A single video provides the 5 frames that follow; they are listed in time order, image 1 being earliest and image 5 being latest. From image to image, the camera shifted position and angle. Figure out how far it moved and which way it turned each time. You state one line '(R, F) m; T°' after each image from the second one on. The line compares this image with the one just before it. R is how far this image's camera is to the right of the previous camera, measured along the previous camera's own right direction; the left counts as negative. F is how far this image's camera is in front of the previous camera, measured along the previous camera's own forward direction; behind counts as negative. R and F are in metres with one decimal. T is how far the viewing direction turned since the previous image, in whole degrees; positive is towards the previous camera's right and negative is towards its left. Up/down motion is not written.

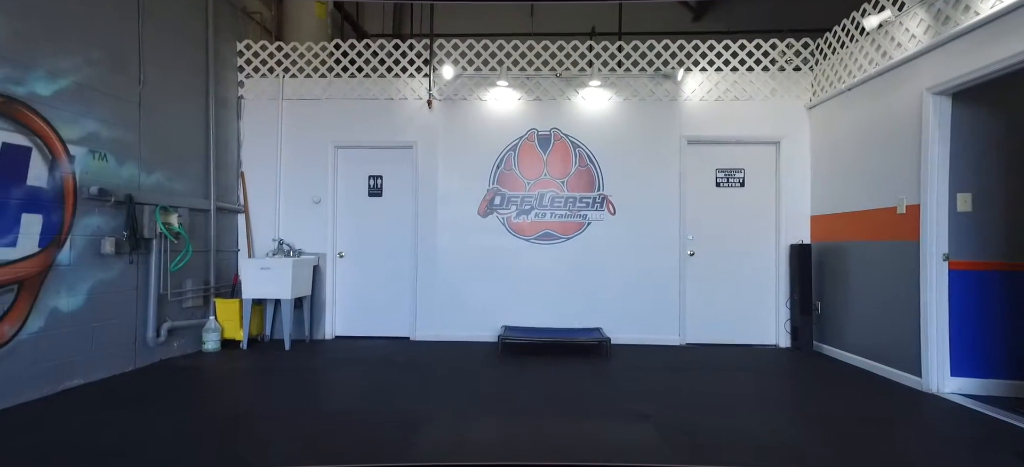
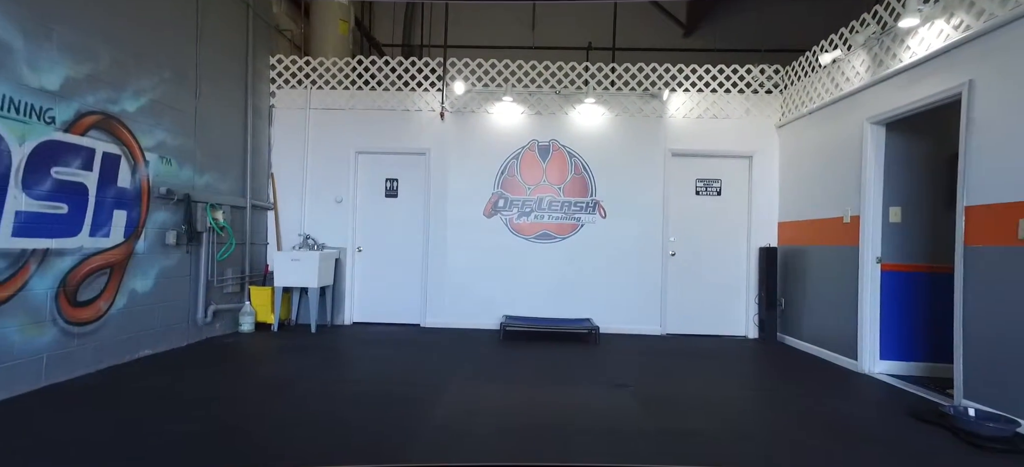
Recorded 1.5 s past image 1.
(-0.1, -0.6) m; +1°
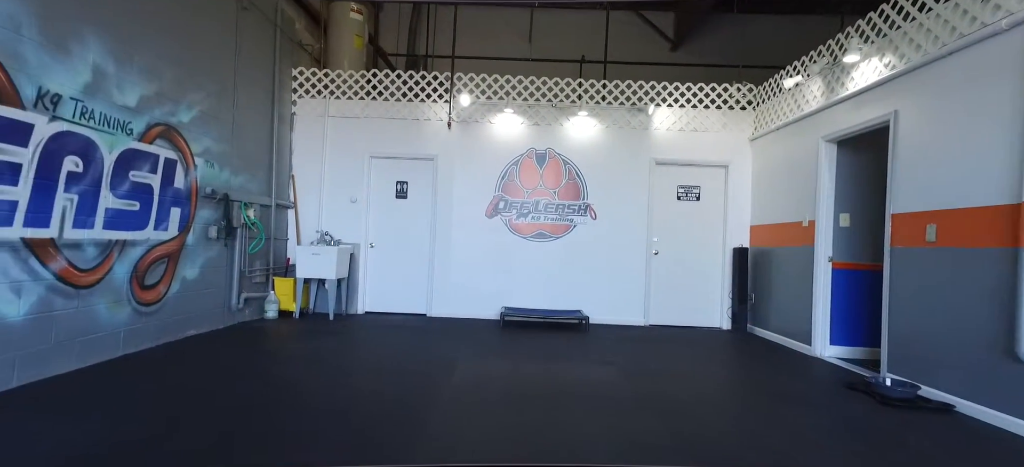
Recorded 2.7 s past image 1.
(-0.1, -0.6) m; +1°
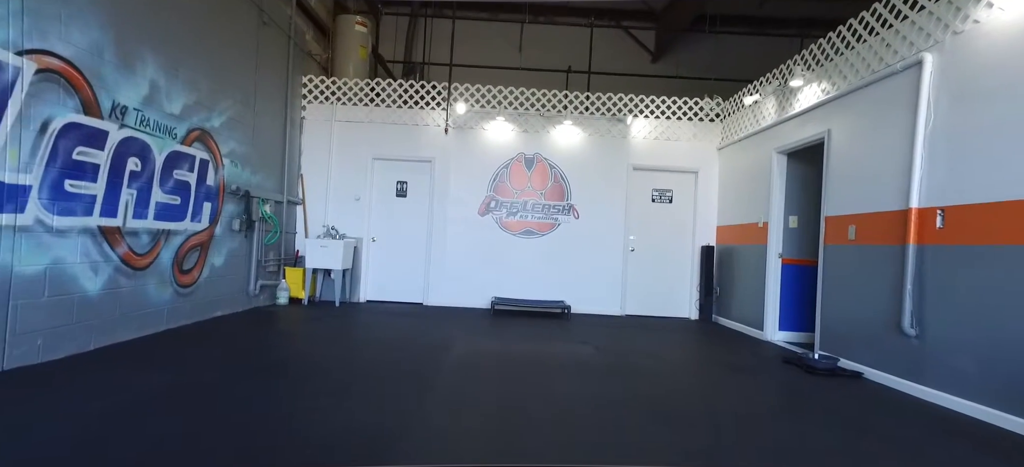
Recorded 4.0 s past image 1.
(0.0, -0.6) m; +2°
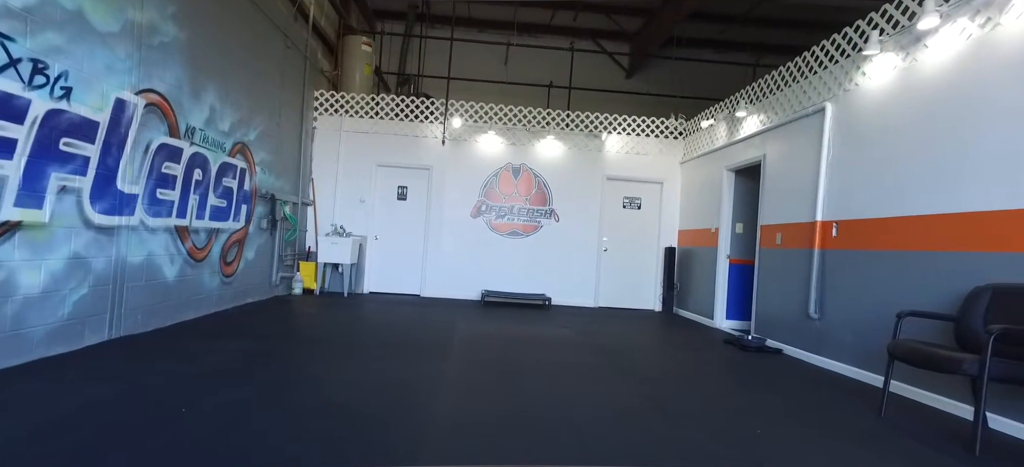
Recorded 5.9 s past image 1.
(-0.2, -0.9) m; +3°
